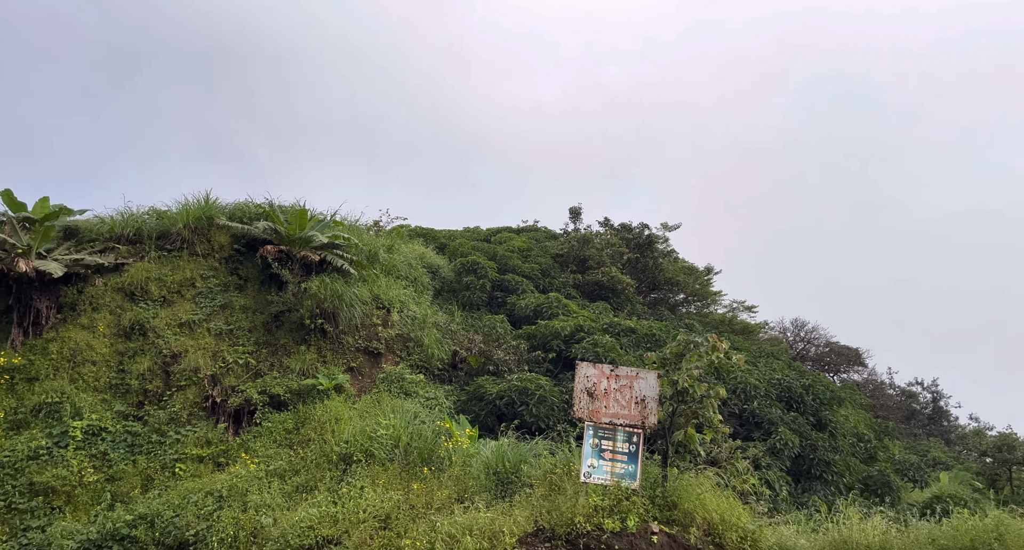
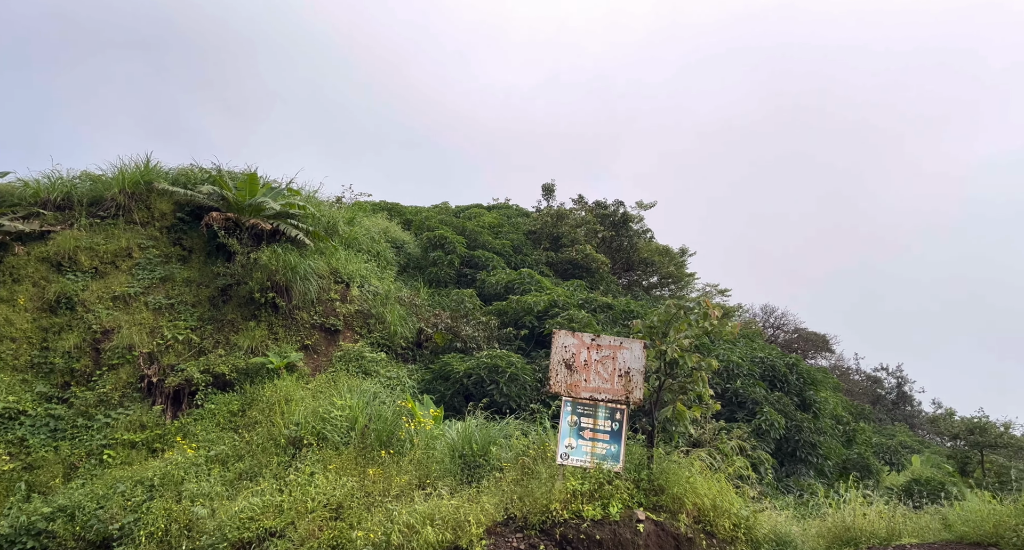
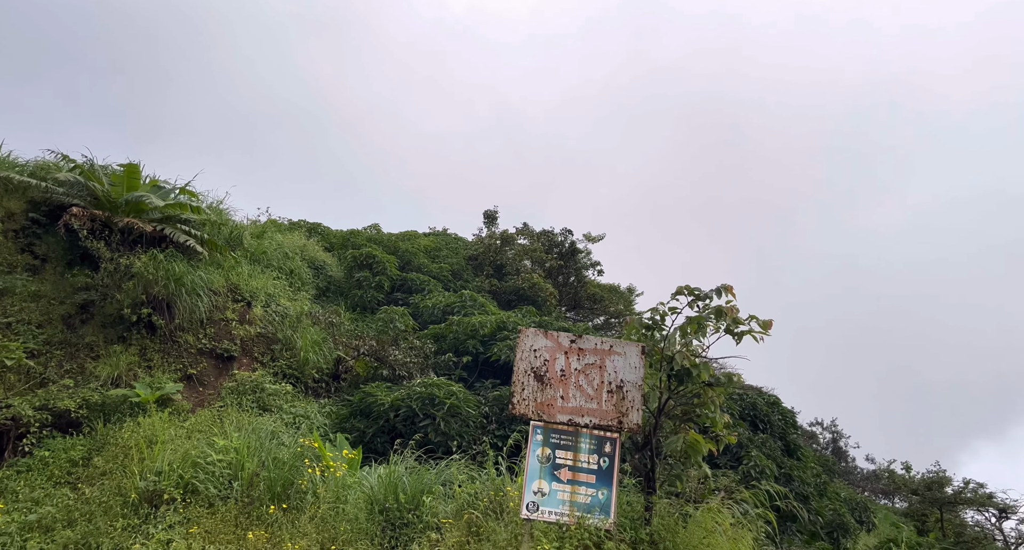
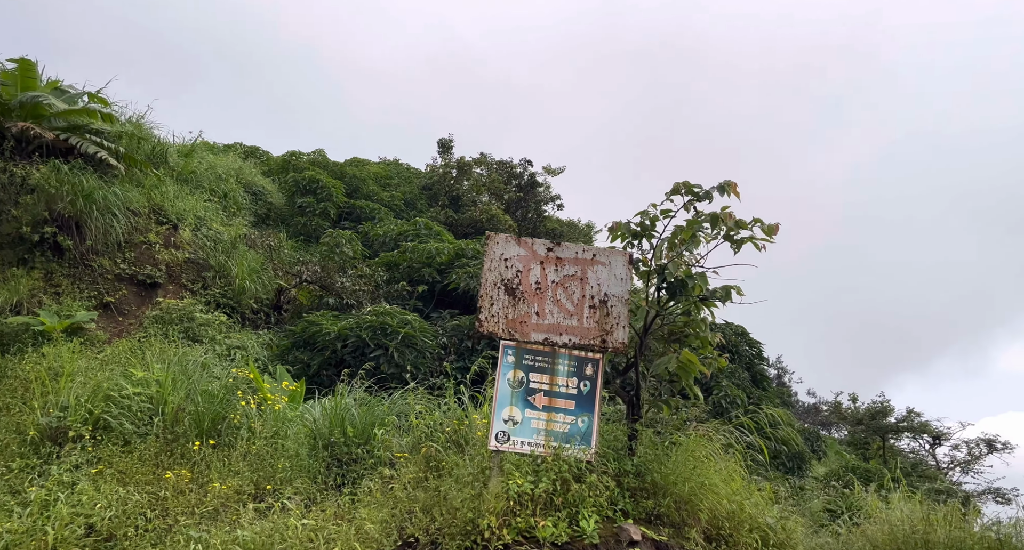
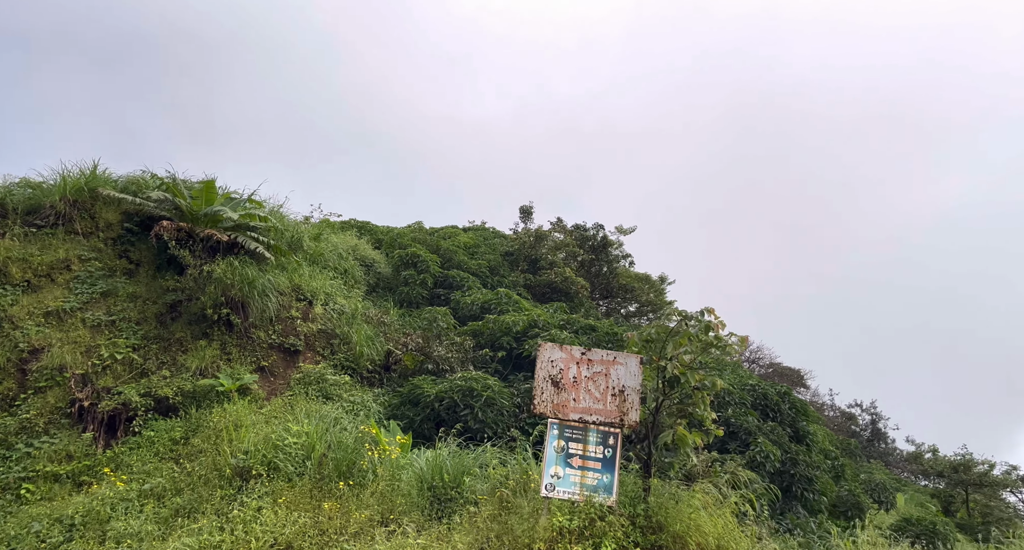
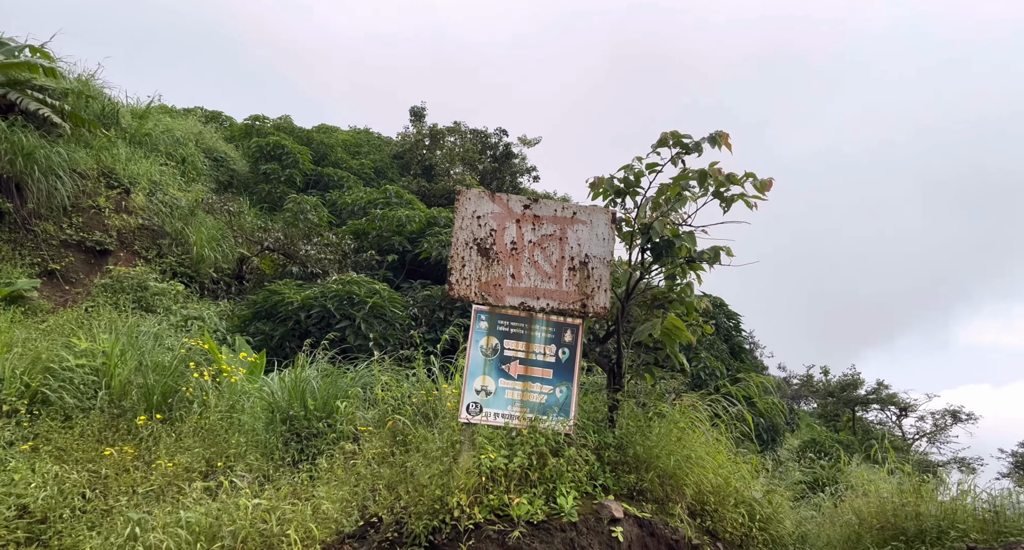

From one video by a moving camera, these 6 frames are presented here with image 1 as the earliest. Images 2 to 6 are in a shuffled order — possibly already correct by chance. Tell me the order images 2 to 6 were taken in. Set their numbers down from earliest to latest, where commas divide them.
2, 5, 3, 4, 6
